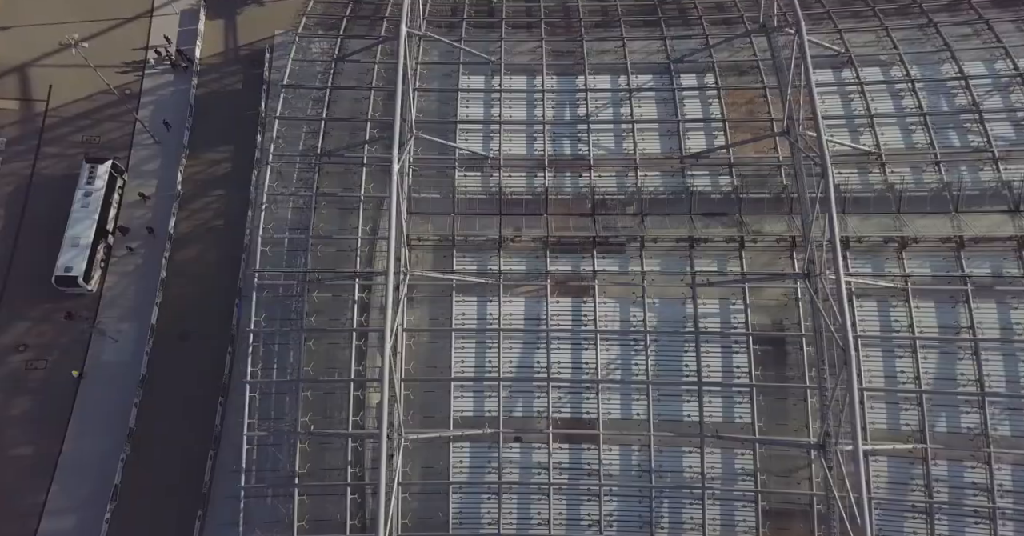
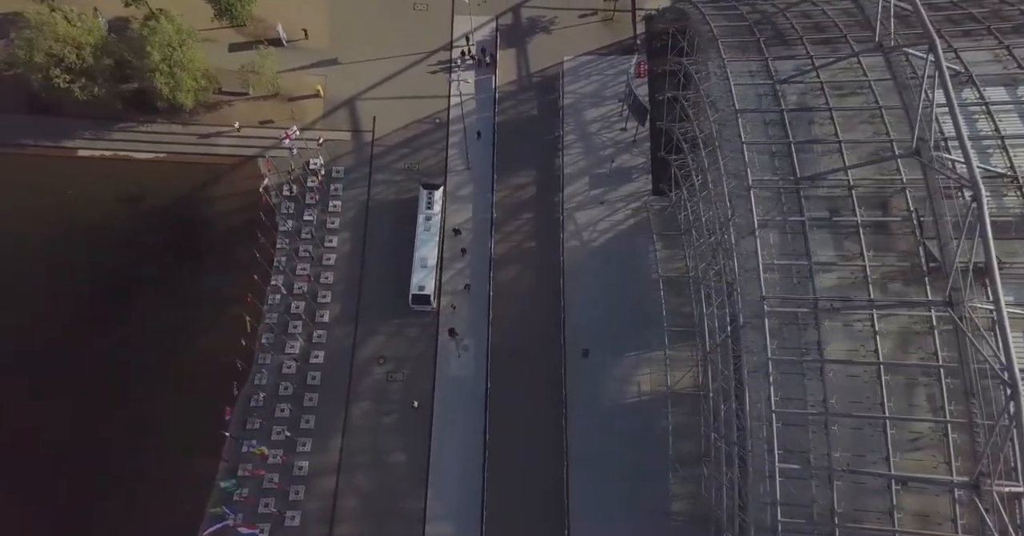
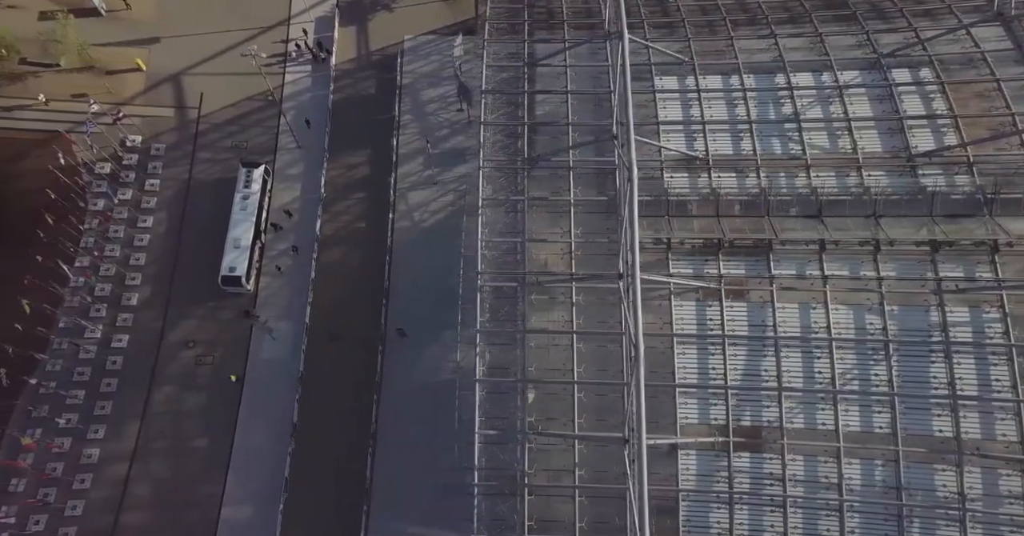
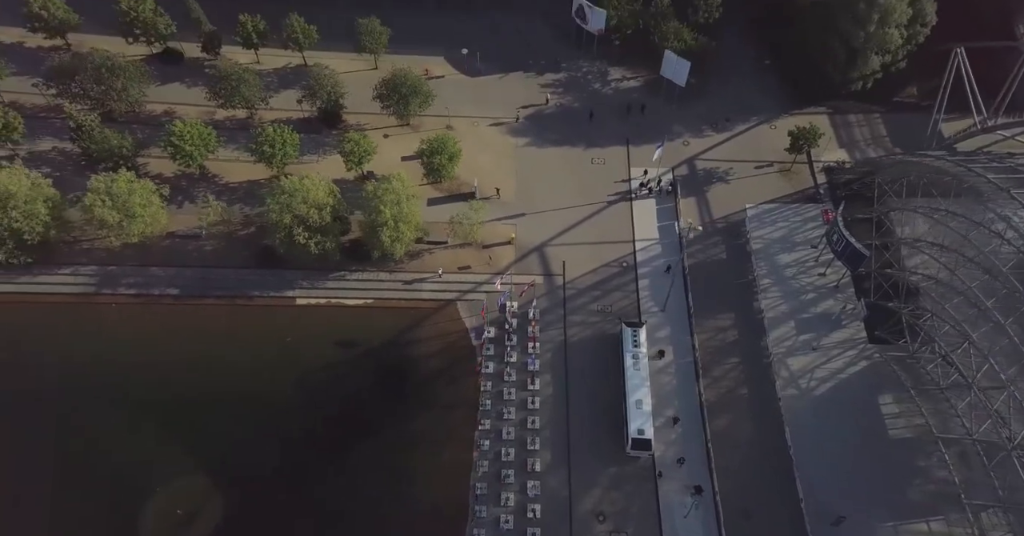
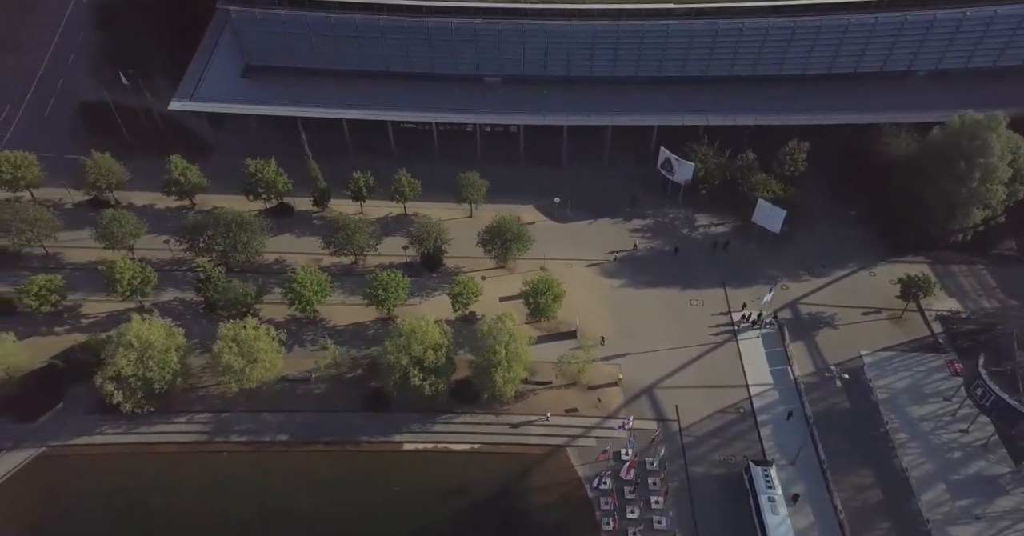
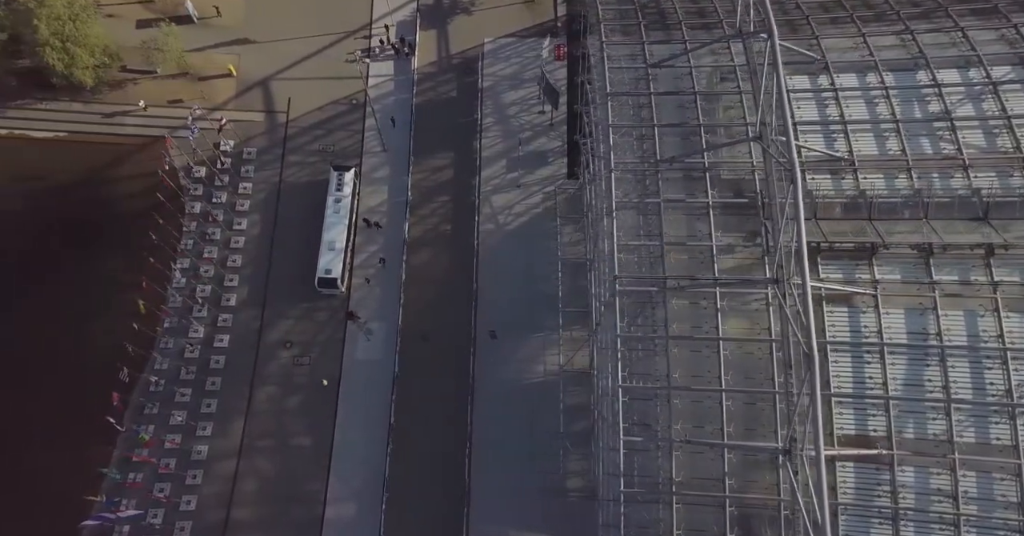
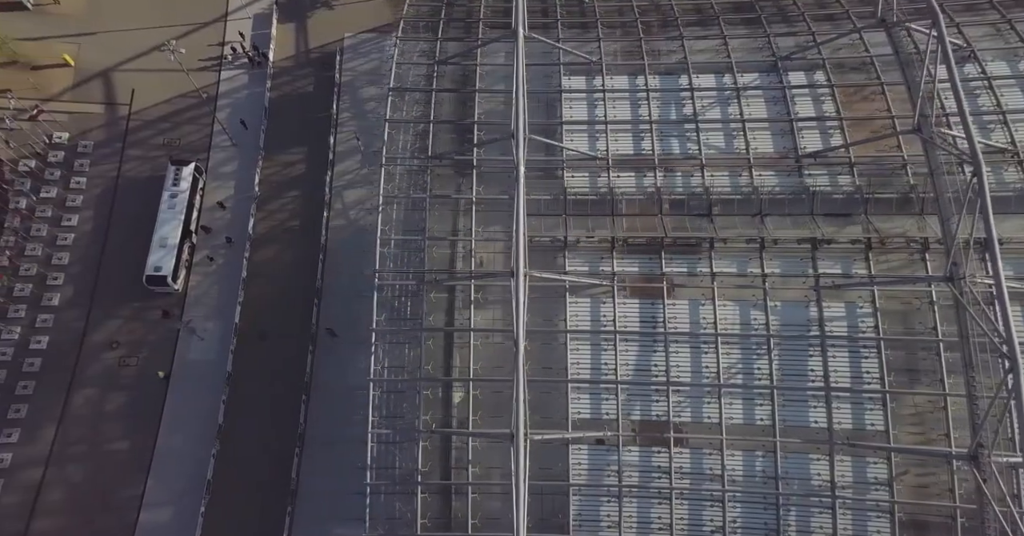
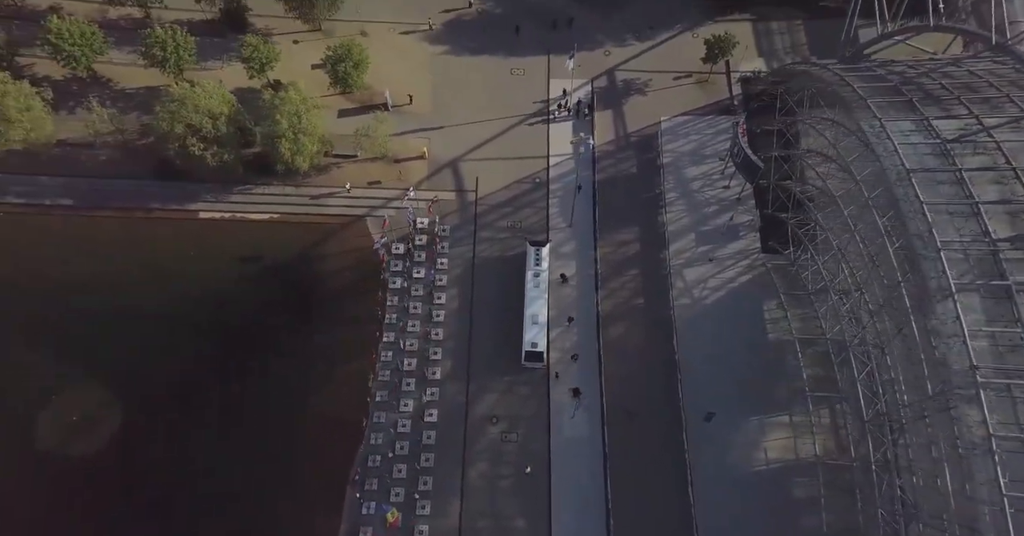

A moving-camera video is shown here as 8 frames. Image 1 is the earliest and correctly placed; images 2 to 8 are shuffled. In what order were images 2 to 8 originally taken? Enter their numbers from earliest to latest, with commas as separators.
7, 3, 6, 2, 8, 4, 5
